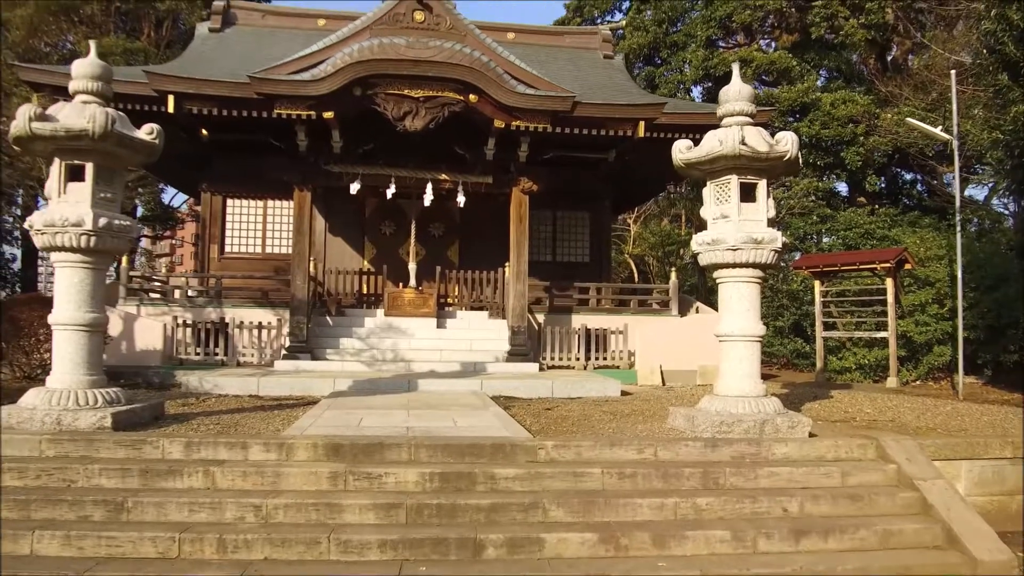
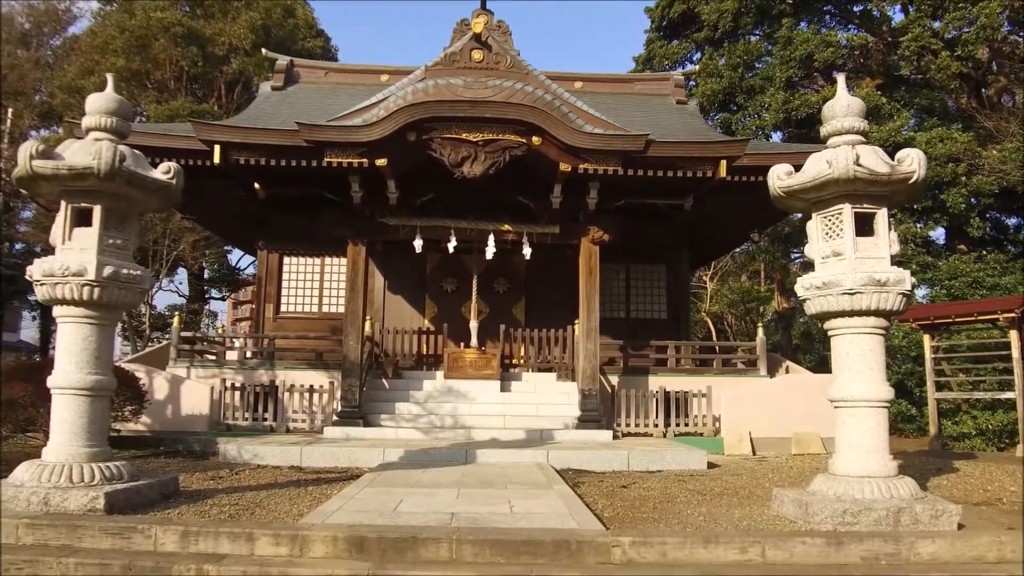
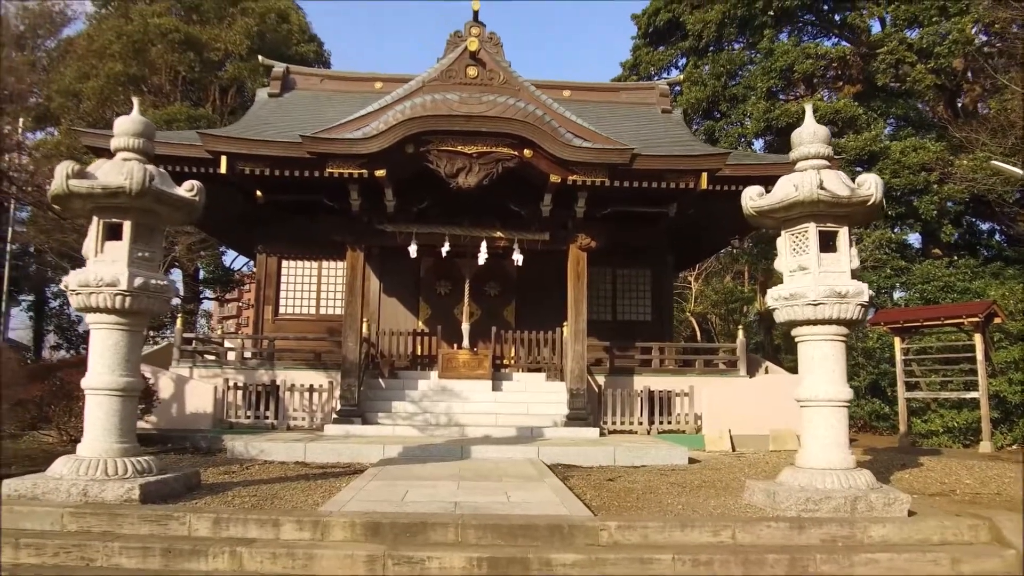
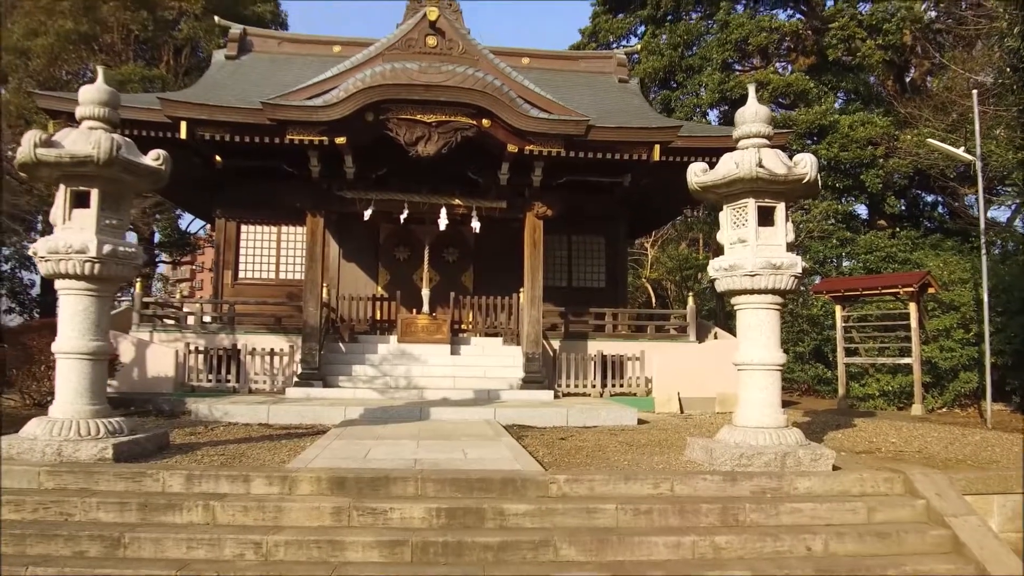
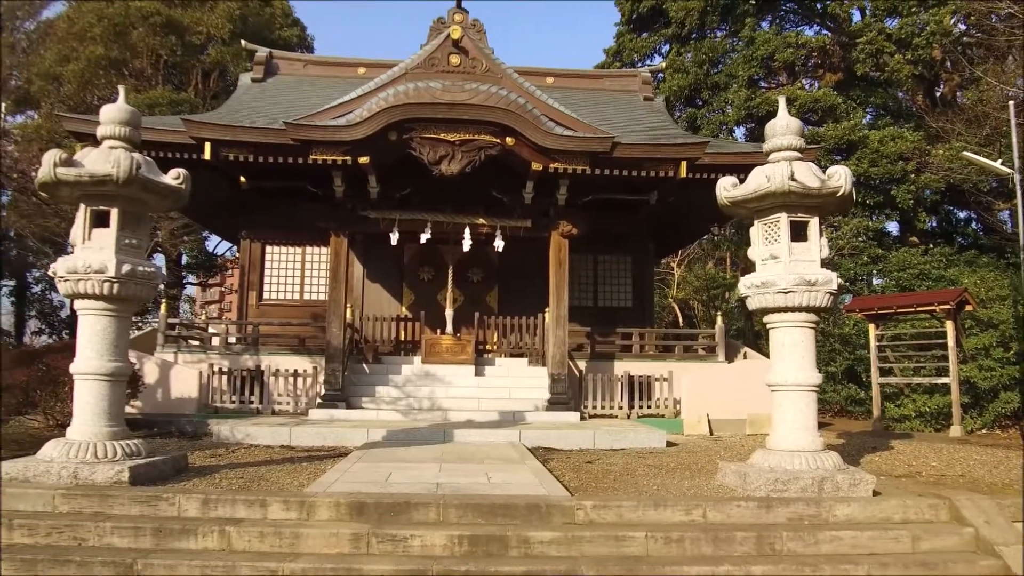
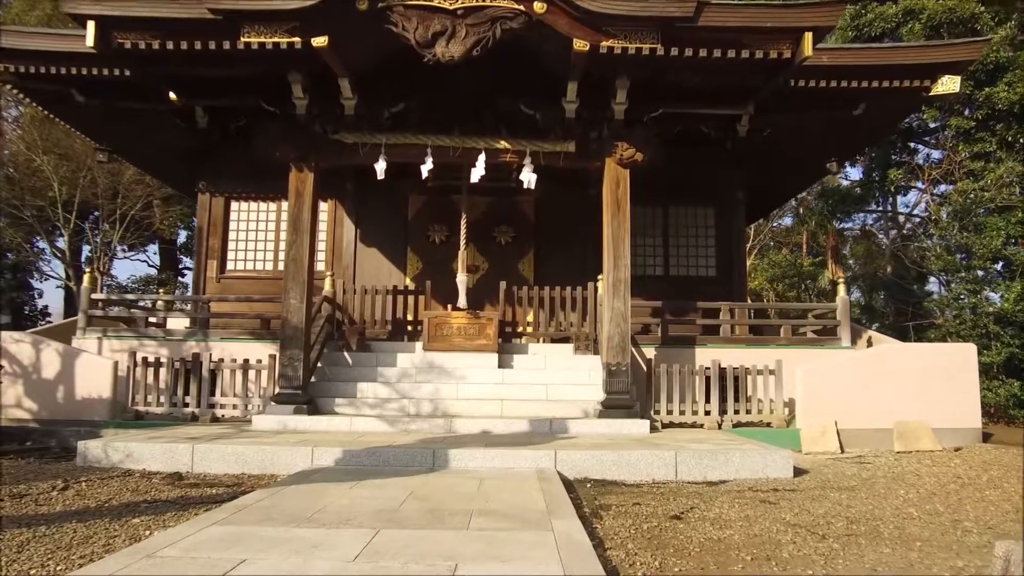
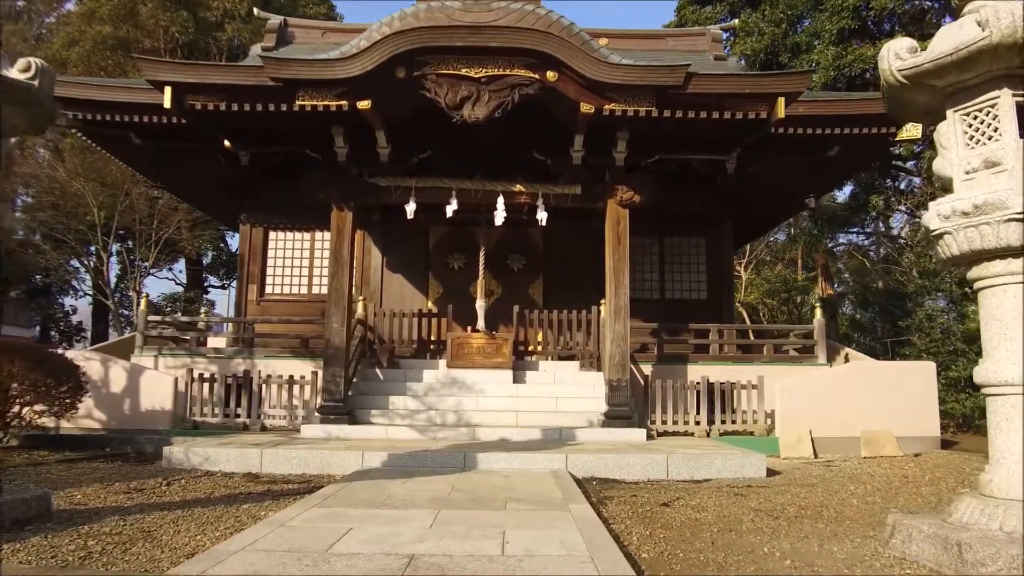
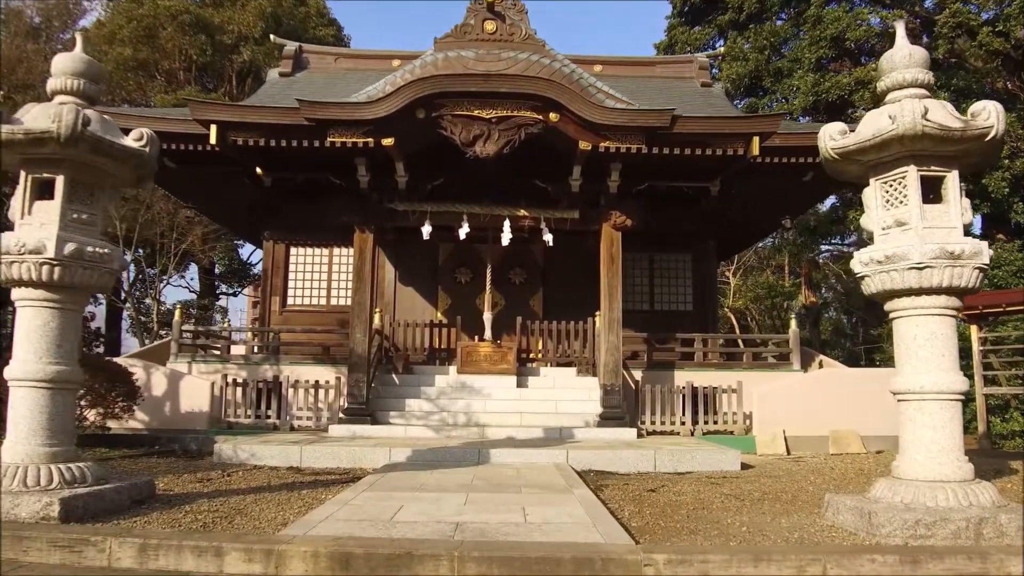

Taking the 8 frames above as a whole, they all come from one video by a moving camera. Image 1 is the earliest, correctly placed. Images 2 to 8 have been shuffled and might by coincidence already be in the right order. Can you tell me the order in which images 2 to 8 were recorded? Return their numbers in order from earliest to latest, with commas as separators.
4, 5, 3, 2, 8, 7, 6
